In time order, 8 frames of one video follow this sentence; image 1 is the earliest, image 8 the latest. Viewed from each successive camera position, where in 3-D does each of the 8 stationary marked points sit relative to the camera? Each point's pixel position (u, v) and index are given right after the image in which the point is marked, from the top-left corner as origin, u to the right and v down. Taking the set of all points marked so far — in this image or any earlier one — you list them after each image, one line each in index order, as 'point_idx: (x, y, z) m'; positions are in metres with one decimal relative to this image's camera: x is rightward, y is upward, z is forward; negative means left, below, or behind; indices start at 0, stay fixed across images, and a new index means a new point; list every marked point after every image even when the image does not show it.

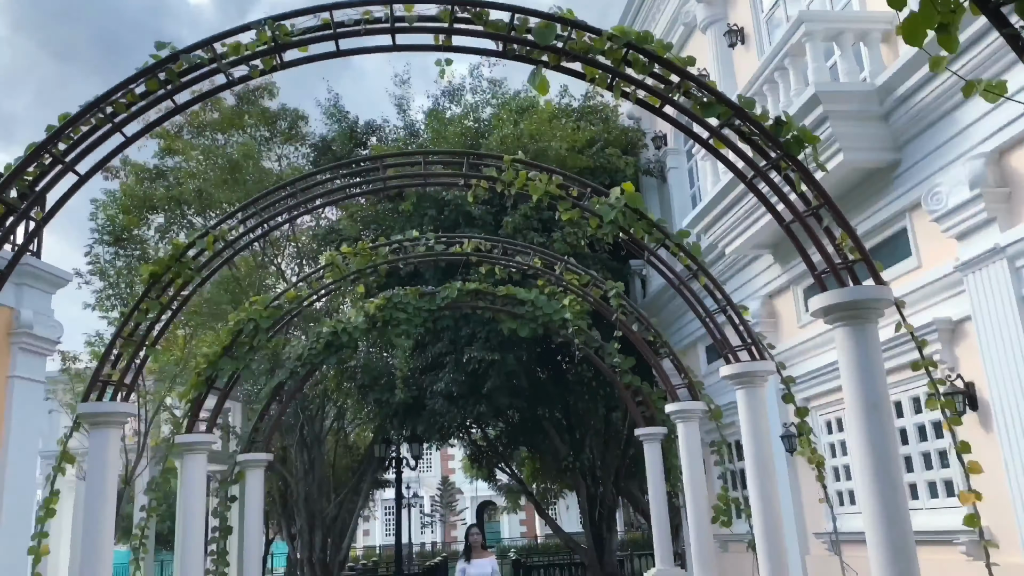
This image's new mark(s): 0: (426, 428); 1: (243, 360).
0: (-1.4, -2.2, +13.1) m
1: (-2.7, -0.7, +8.5) m
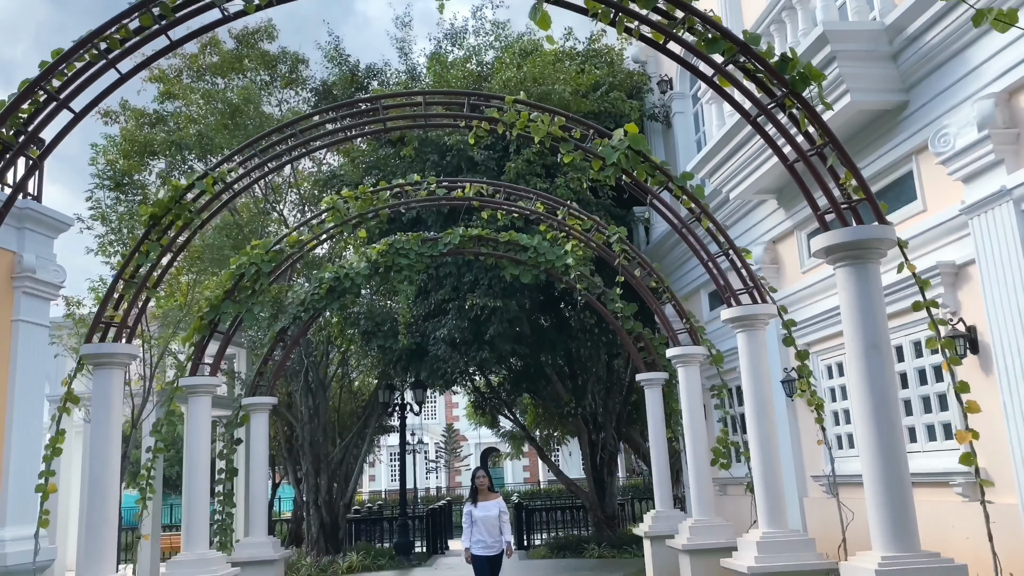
0: (-1.3, -1.4, +13.2) m
1: (-2.7, -0.2, +8.5) m
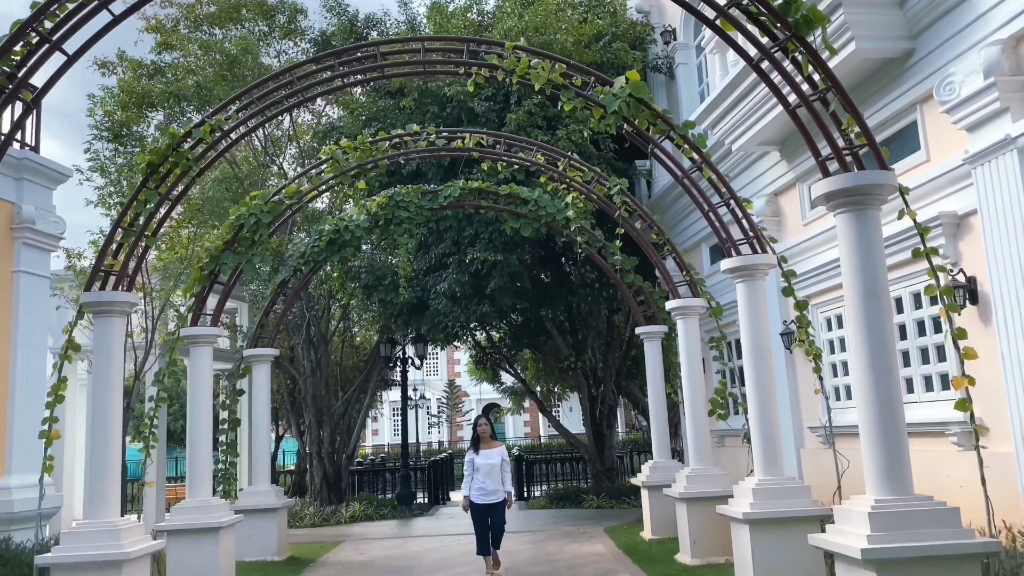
0: (-1.3, -0.6, +13.2) m
1: (-2.7, +0.3, +8.5) m
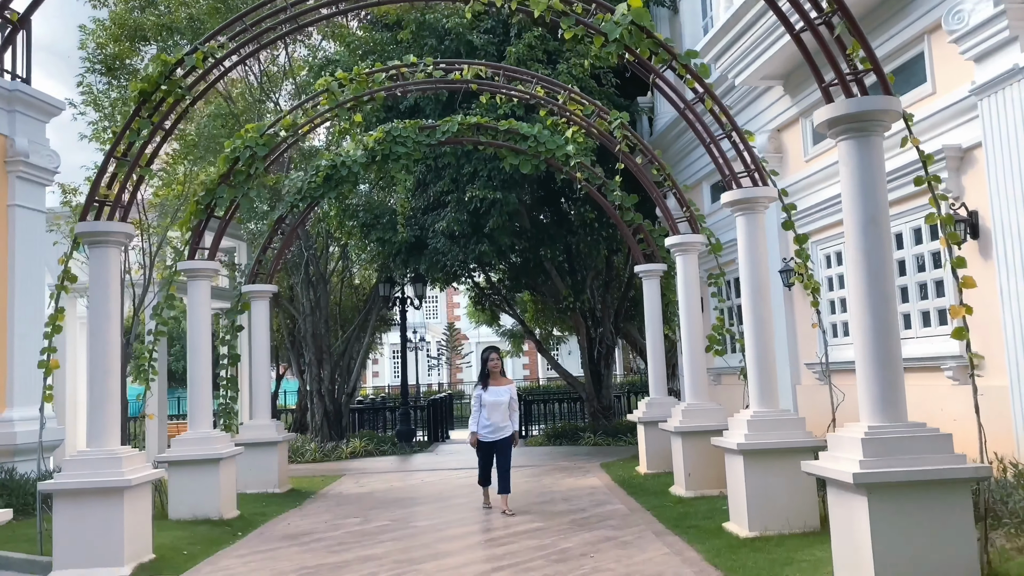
0: (-1.3, +0.3, +13.2) m
1: (-2.7, +1.0, +8.4) m
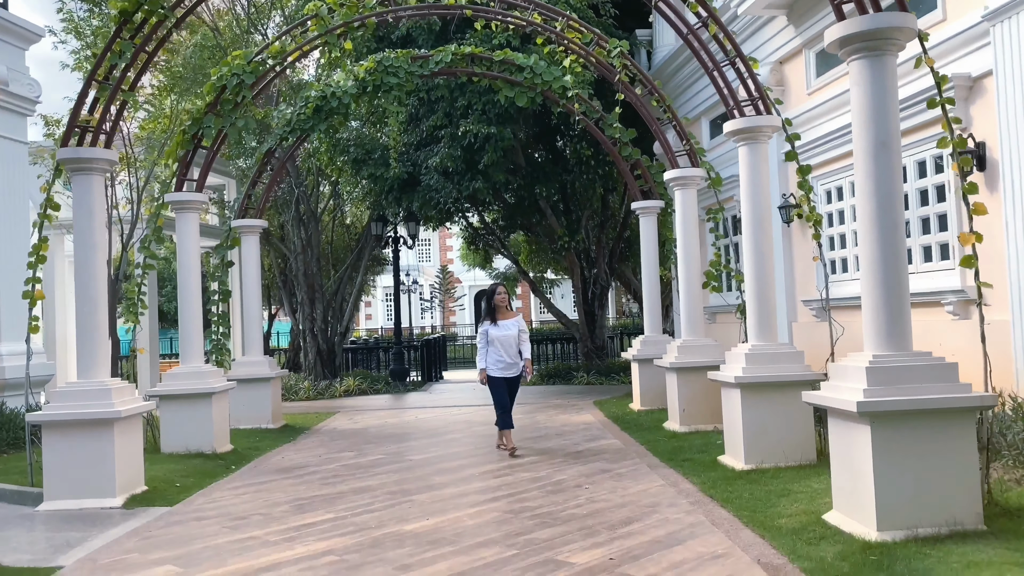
0: (-1.4, +1.3, +13.0) m
1: (-2.8, +1.7, +8.2) m
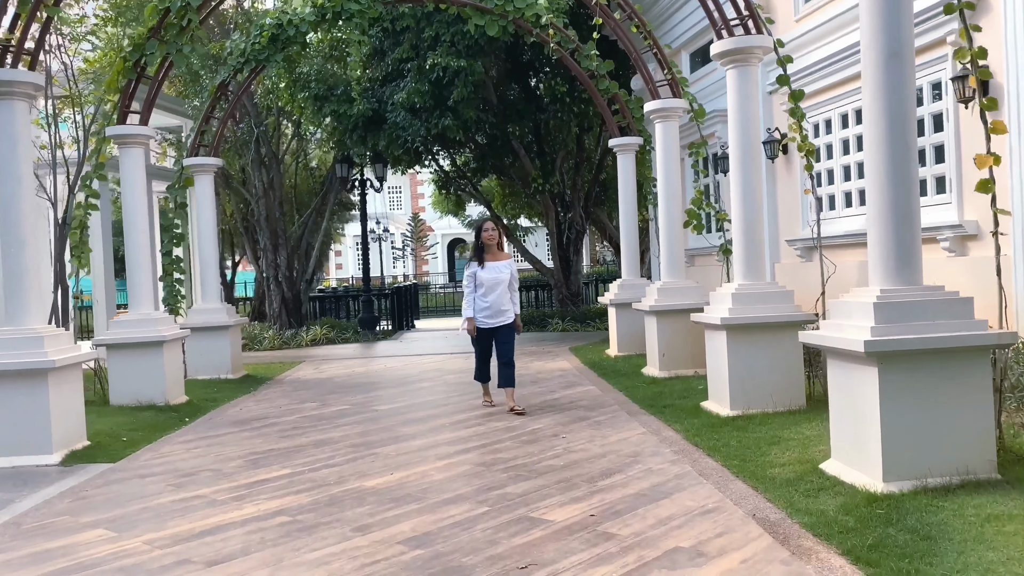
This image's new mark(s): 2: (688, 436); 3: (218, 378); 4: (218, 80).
0: (-1.9, +2.1, +12.4) m
1: (-3.1, +2.2, +7.5) m
2: (+1.1, -0.9, +5.1) m
3: (-3.3, -1.0, +9.4) m
4: (-3.4, +2.4, +9.6) m
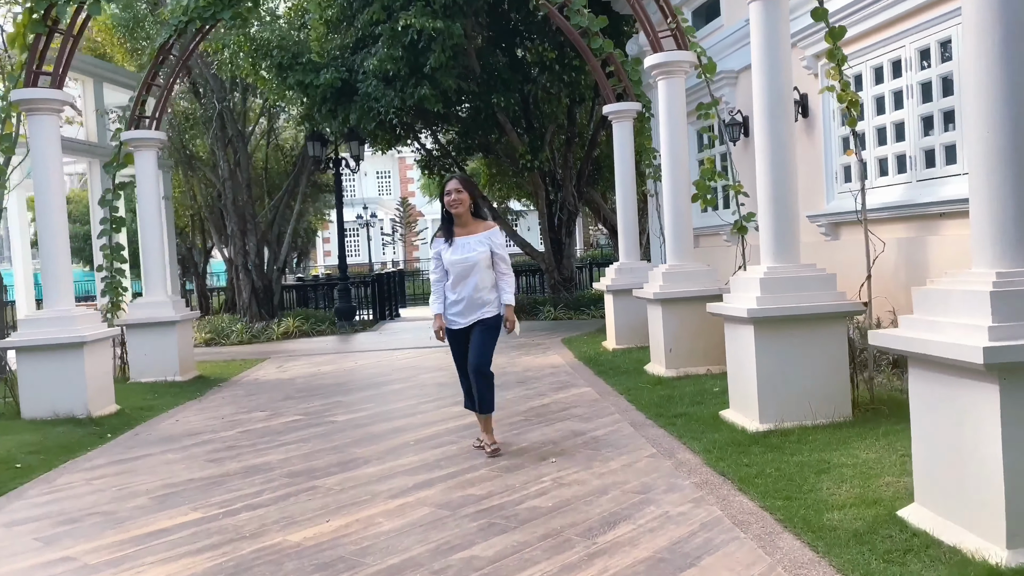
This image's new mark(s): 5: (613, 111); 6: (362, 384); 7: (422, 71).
0: (-2.1, +2.3, +11.3) m
1: (-3.2, +2.3, +6.4) m
2: (+1.0, -0.8, +4.1) m
3: (-3.5, -0.9, +8.3) m
4: (-3.6, +2.5, +8.4) m
5: (+1.0, +1.8, +8.5) m
6: (-1.4, -0.9, +7.8) m
7: (-1.2, +2.8, +10.7) m
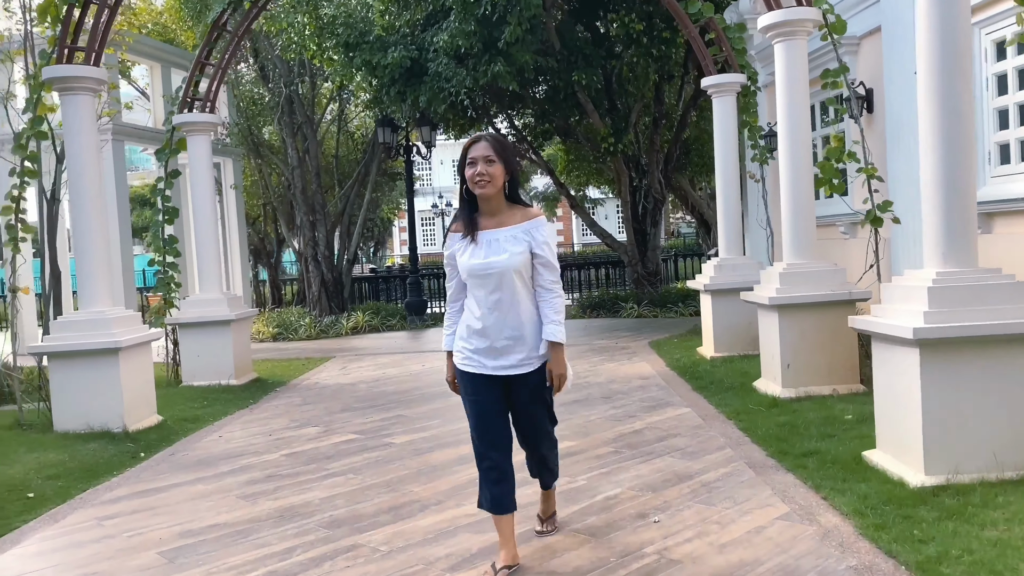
0: (-1.0, +2.4, +10.5) m
1: (-2.6, +2.3, +5.7) m
2: (+1.3, -0.9, +3.1) m
3: (-2.7, -0.9, +7.7) m
4: (-2.8, +2.5, +7.8) m
5: (+1.8, +1.8, +7.4) m
6: (-0.7, -0.9, +7.0) m
7: (-0.2, +2.9, +9.9) m
